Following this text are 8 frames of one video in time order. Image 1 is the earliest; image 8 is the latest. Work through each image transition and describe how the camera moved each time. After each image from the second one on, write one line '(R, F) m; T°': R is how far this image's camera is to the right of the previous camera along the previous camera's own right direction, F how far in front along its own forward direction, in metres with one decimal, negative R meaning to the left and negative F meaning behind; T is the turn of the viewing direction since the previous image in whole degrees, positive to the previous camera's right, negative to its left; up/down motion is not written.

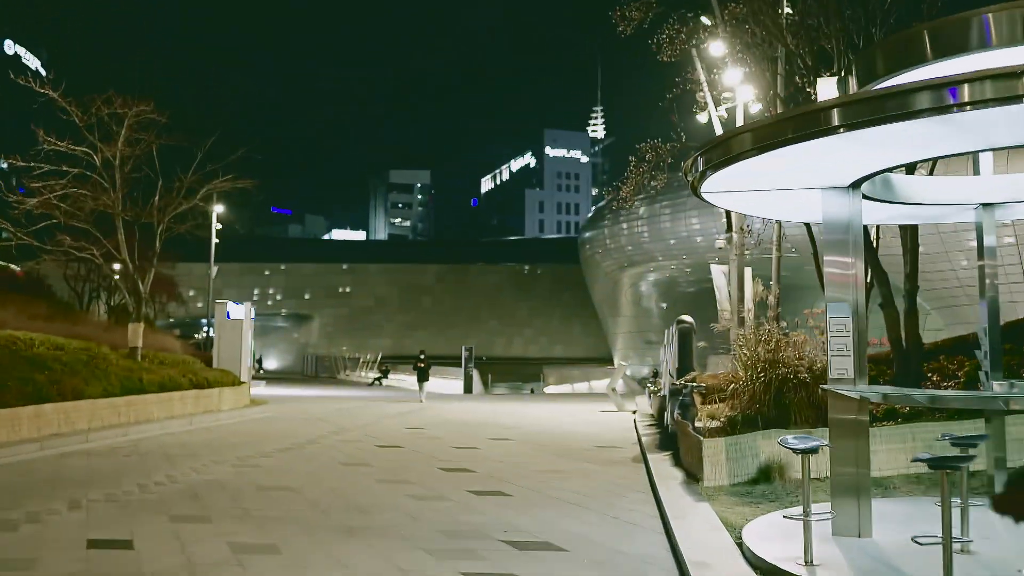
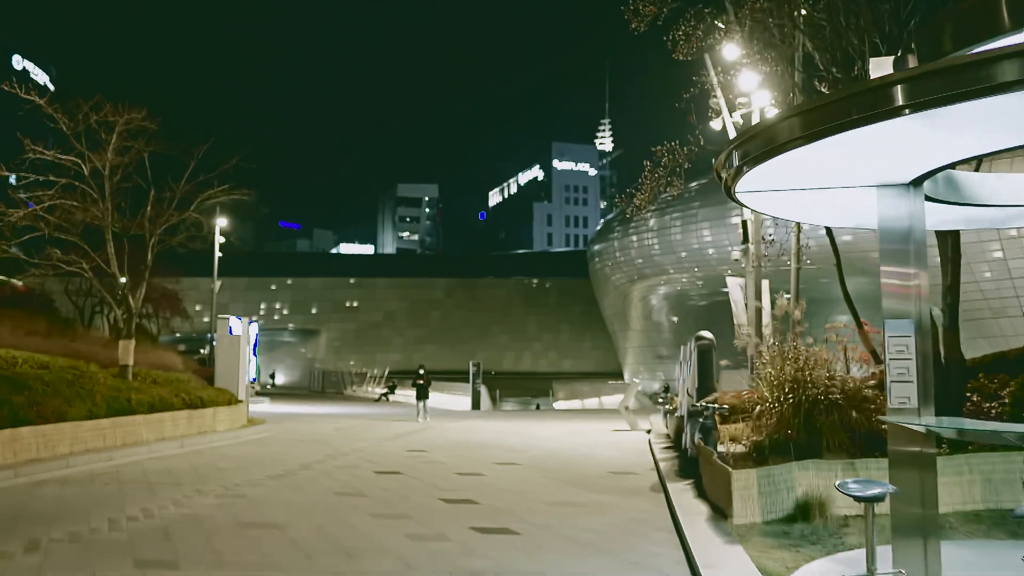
(0.0, +0.9) m; -1°
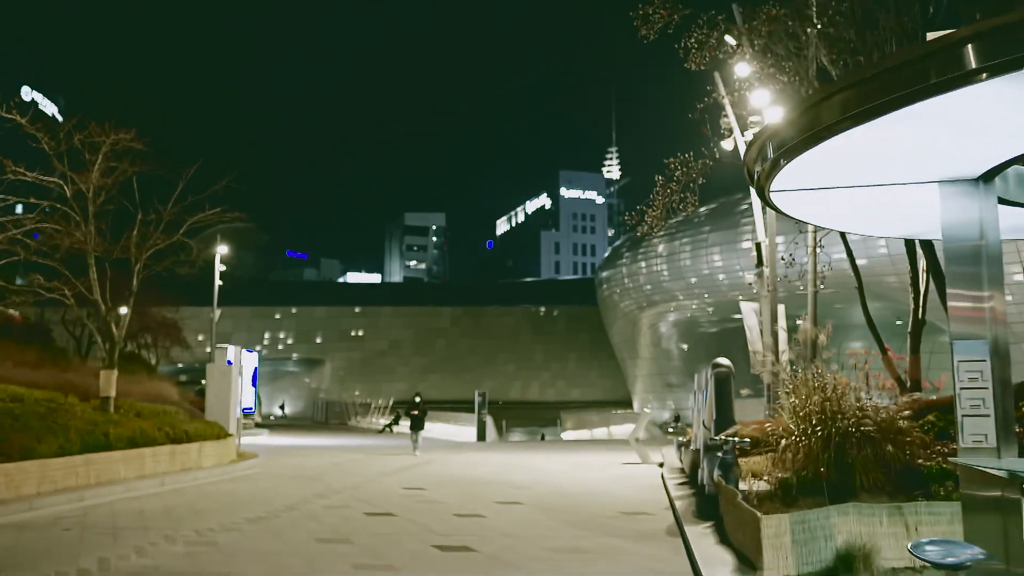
(+0.1, +1.0) m; 0°
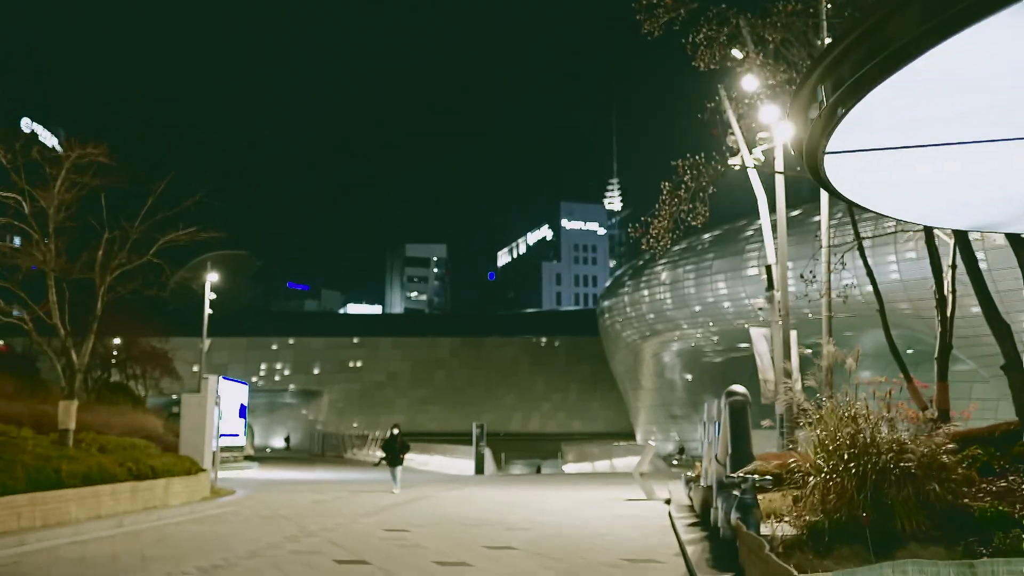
(+0.1, +1.3) m; 0°
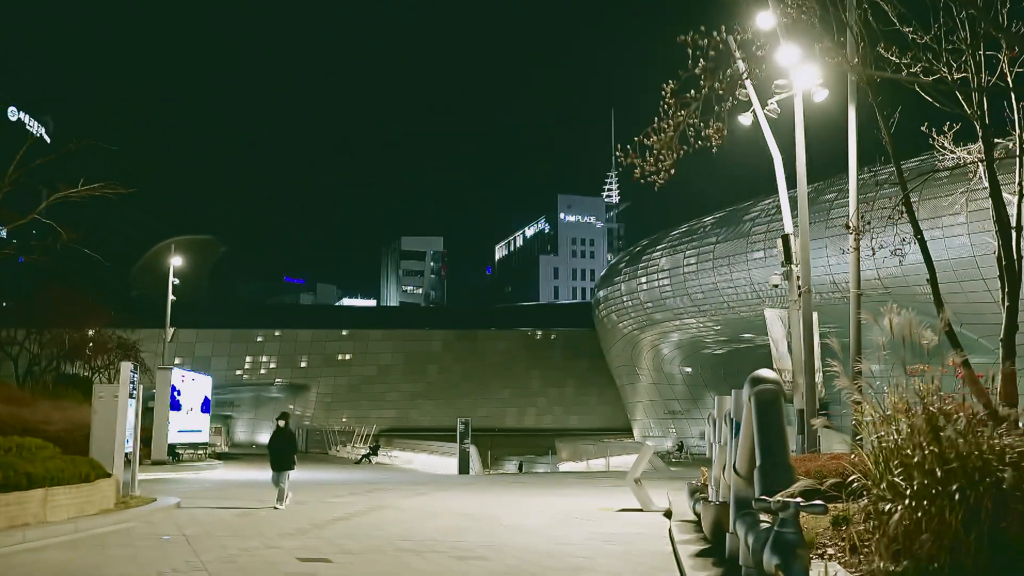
(+0.5, +3.2) m; 0°
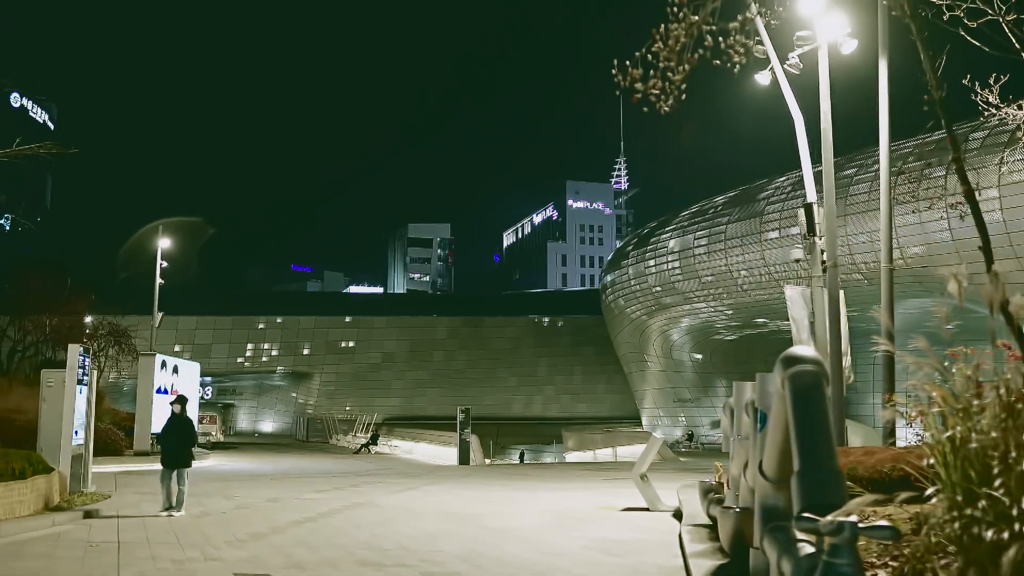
(+0.3, +1.8) m; -1°
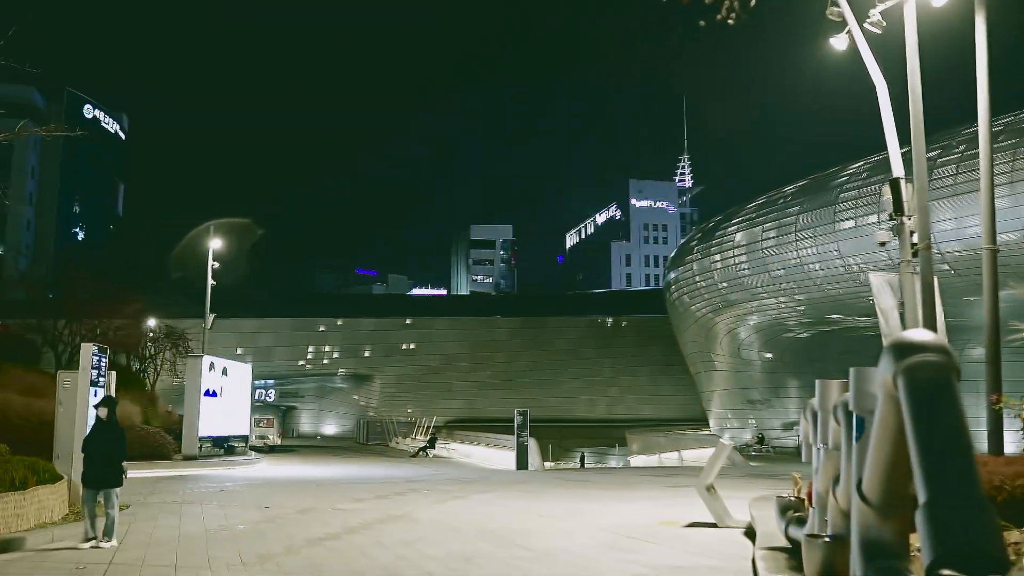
(+0.2, +1.6) m; -4°
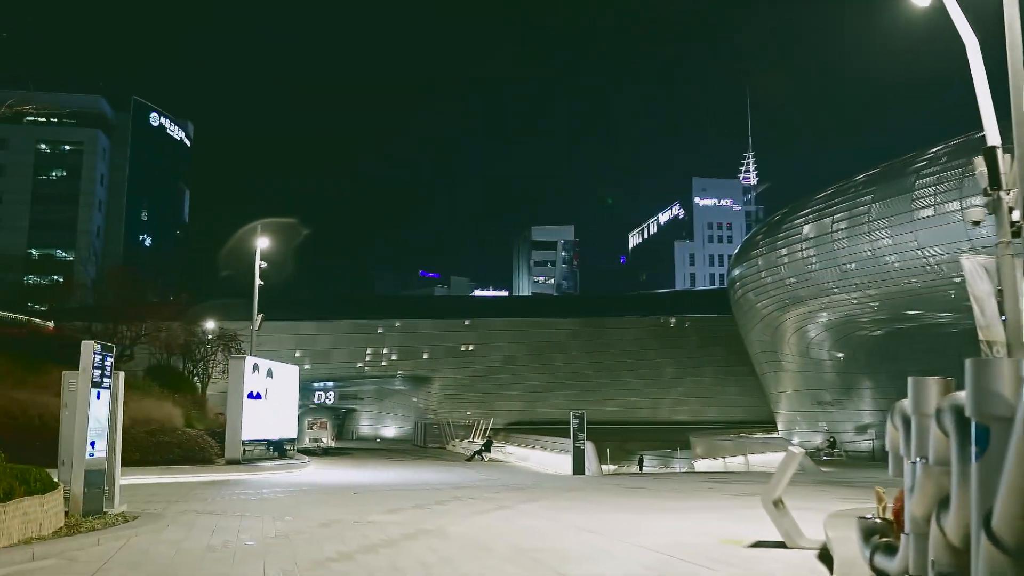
(+0.3, +1.5) m; -4°
